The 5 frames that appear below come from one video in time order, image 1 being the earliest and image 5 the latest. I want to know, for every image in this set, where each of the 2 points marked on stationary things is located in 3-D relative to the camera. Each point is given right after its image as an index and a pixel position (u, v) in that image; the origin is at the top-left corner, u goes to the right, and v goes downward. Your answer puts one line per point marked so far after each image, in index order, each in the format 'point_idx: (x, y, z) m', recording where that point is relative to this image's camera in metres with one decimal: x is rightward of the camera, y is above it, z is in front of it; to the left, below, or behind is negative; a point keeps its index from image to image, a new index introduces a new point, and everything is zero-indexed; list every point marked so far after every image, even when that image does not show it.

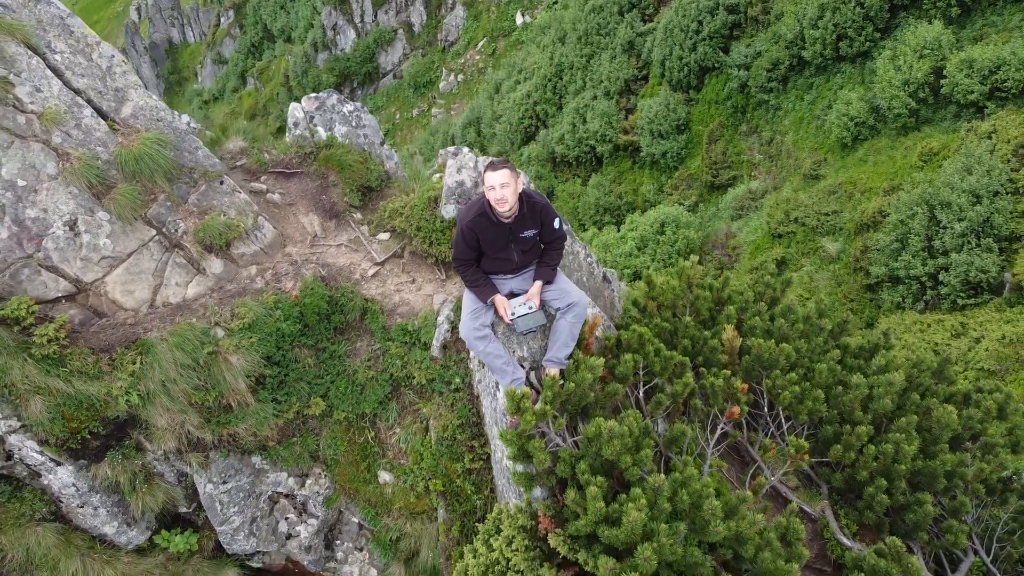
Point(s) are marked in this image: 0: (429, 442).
0: (-0.5, -1.0, +5.1) m
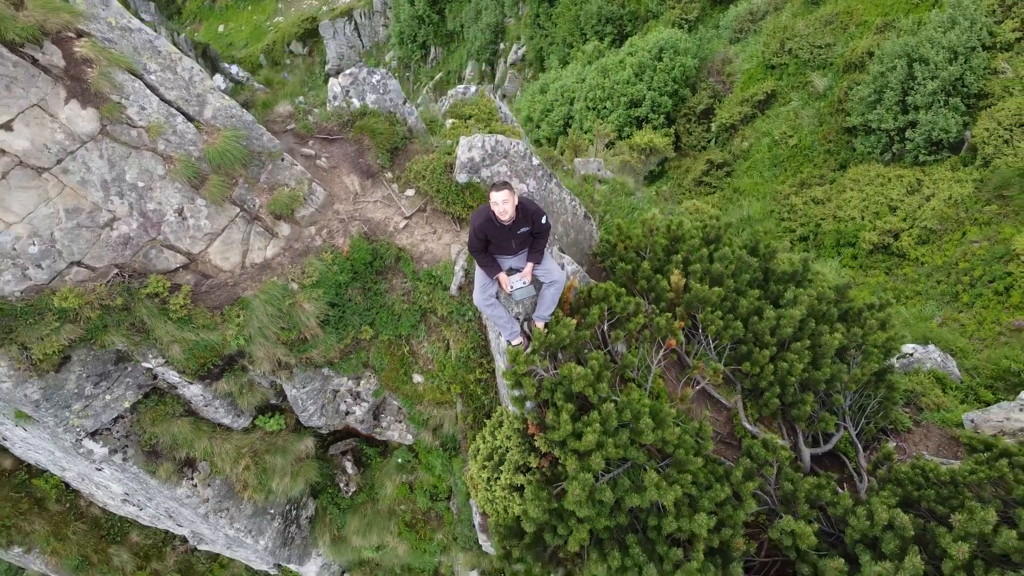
0: (-0.5, -0.6, +7.0) m
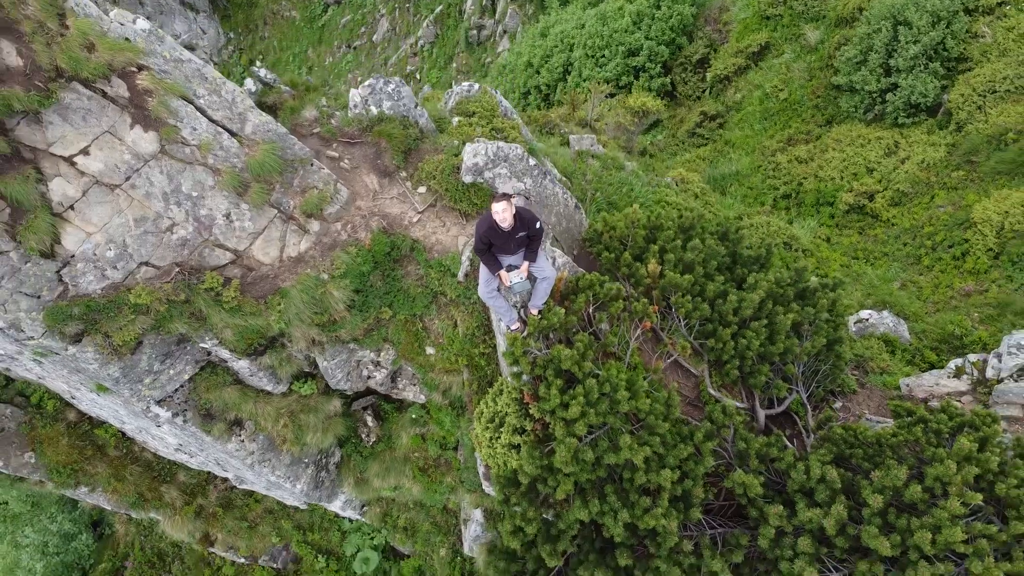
0: (-0.5, -0.5, +8.1) m
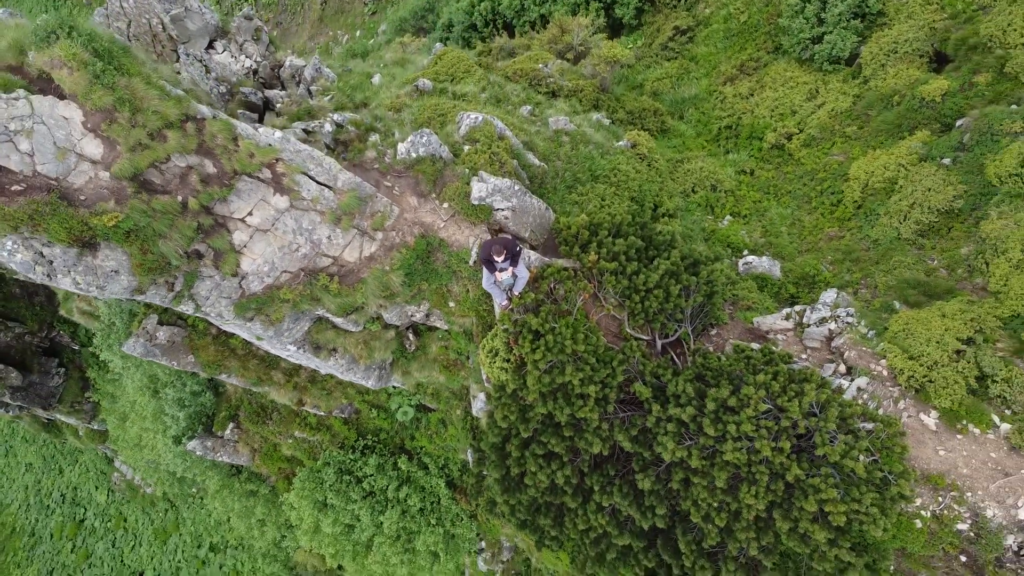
0: (-0.7, -0.1, +12.9) m
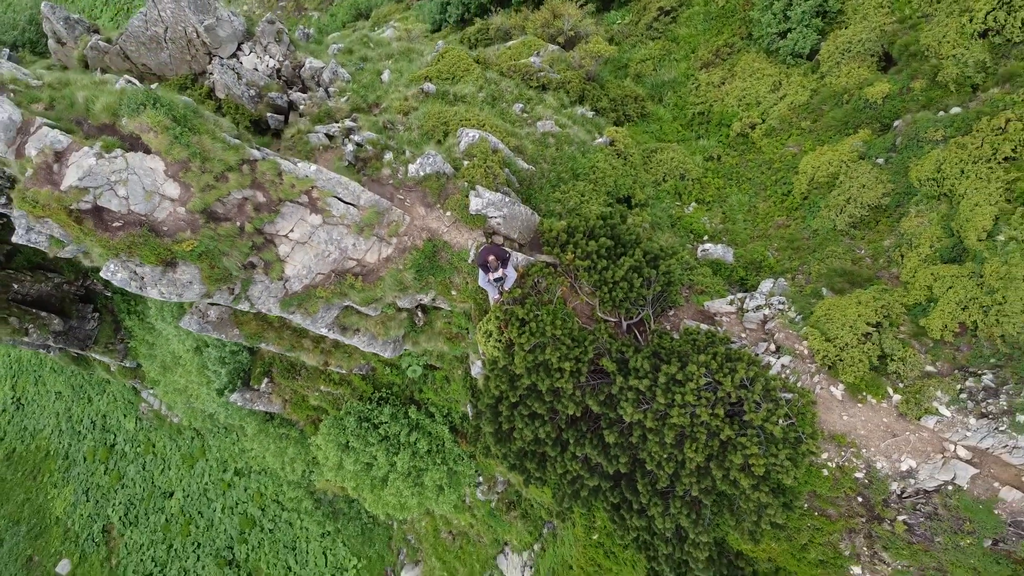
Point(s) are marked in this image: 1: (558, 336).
0: (-0.9, 0.0, +15.7) m
1: (+0.9, -1.0, +15.4) m
